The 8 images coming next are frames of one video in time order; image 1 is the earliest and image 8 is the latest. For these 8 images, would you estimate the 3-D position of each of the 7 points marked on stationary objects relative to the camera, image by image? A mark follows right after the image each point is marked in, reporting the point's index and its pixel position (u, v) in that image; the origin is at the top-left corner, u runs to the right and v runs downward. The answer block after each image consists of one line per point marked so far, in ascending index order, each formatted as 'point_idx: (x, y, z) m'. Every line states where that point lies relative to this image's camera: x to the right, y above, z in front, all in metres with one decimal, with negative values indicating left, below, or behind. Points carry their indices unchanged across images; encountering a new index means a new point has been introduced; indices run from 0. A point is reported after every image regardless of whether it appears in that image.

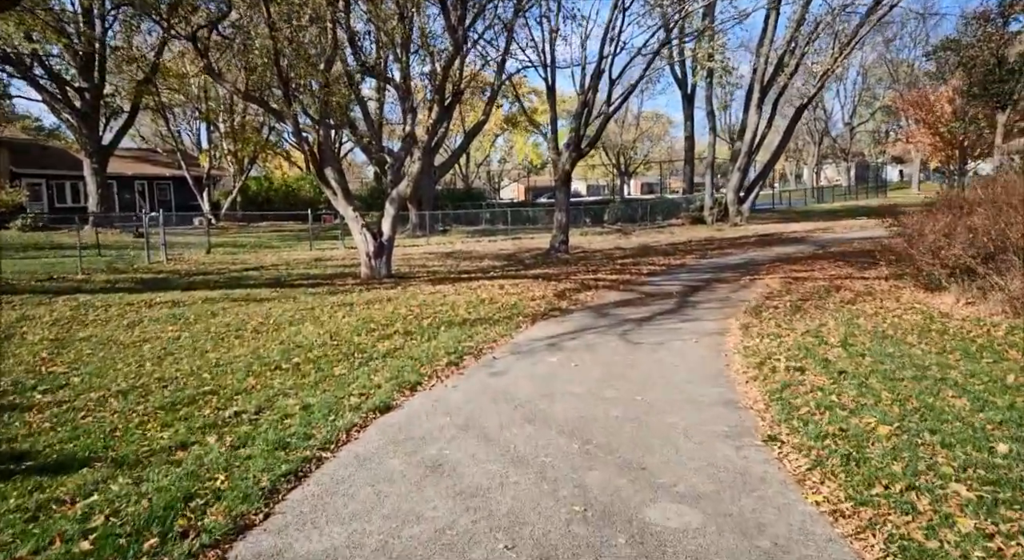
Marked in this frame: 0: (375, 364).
0: (-1.3, -0.8, +7.3) m
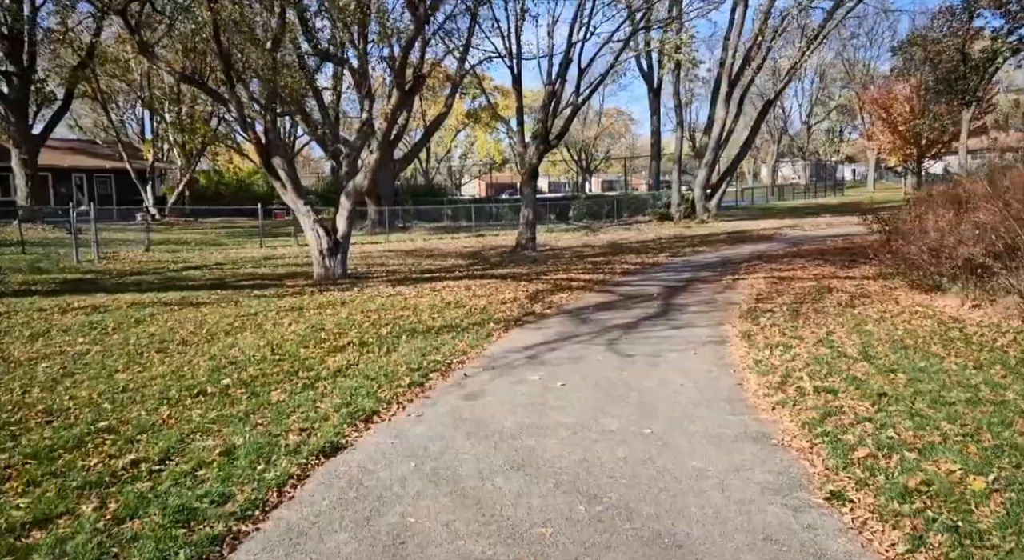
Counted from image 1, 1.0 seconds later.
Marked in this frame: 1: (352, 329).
0: (-1.4, -0.8, +6.1) m
1: (-1.8, -0.6, +9.0) m
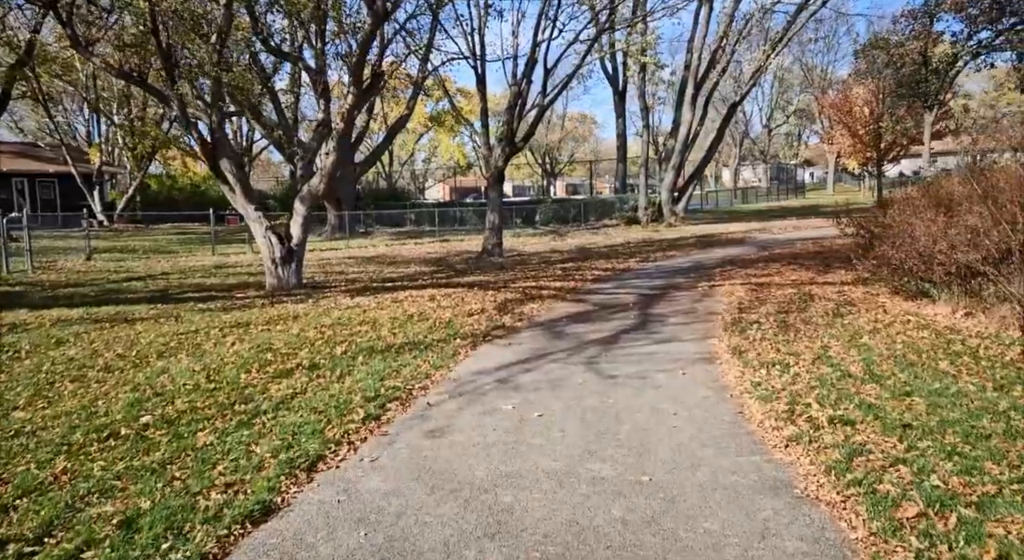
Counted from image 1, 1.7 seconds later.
0: (-1.6, -0.9, +5.2) m
1: (-2.1, -0.7, +8.1) m
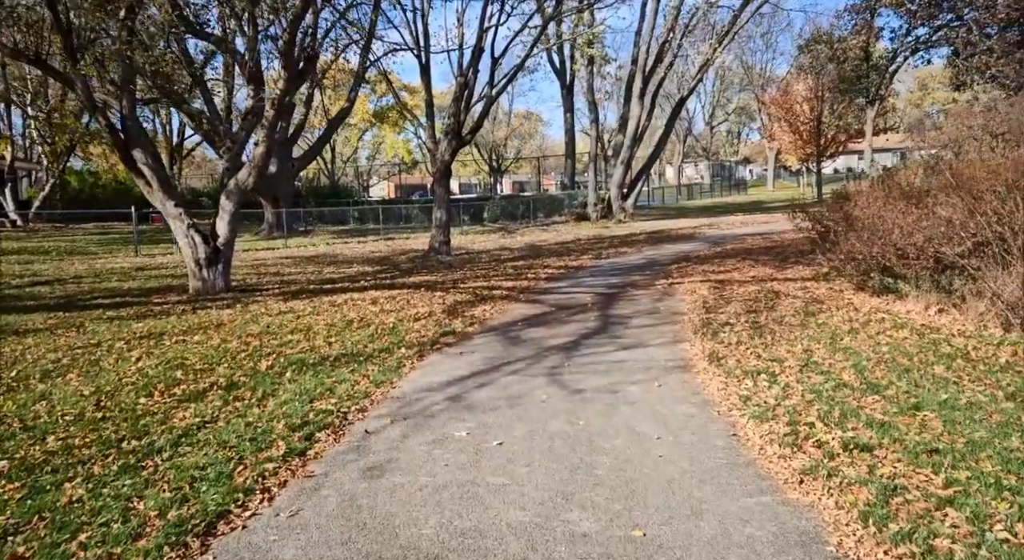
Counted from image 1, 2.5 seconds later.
0: (-1.9, -1.0, +4.2) m
1: (-2.5, -0.7, +7.0) m
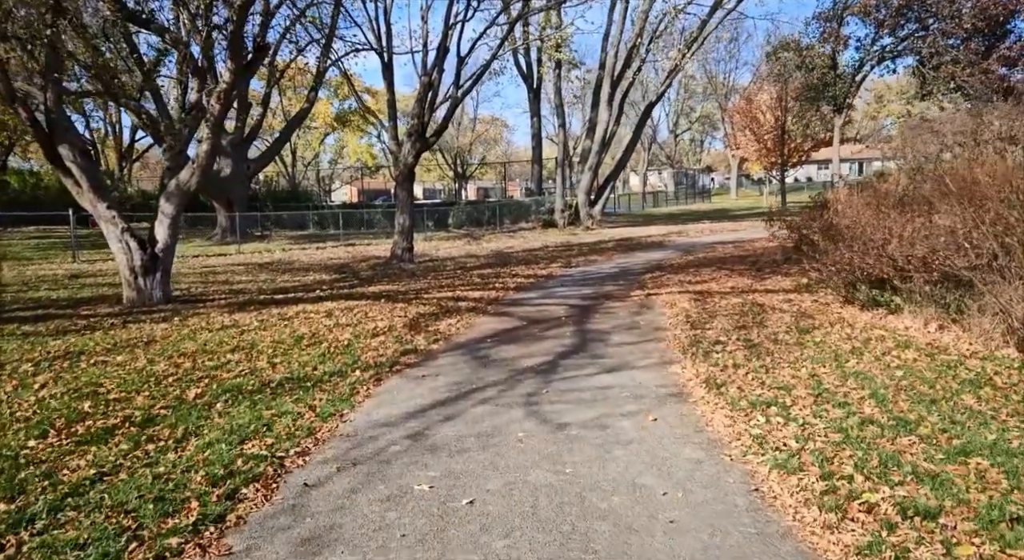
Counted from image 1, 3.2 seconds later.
0: (-2.0, -1.1, +3.2) m
1: (-2.8, -0.8, +6.0) m
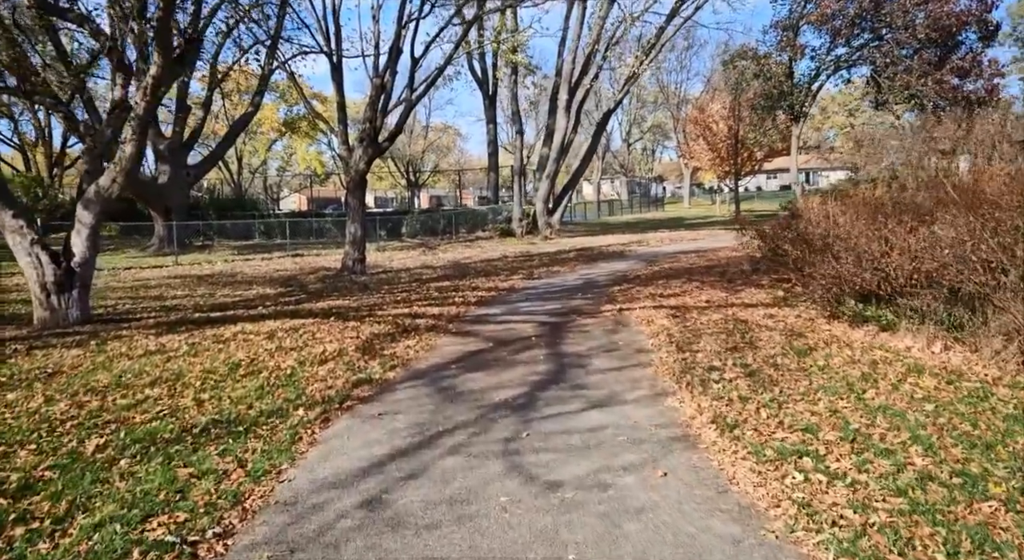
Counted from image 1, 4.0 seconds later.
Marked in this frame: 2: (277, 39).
0: (-2.0, -1.2, +2.1) m
1: (-2.9, -1.0, +4.8) m
2: (-5.4, +5.7, +18.4) m
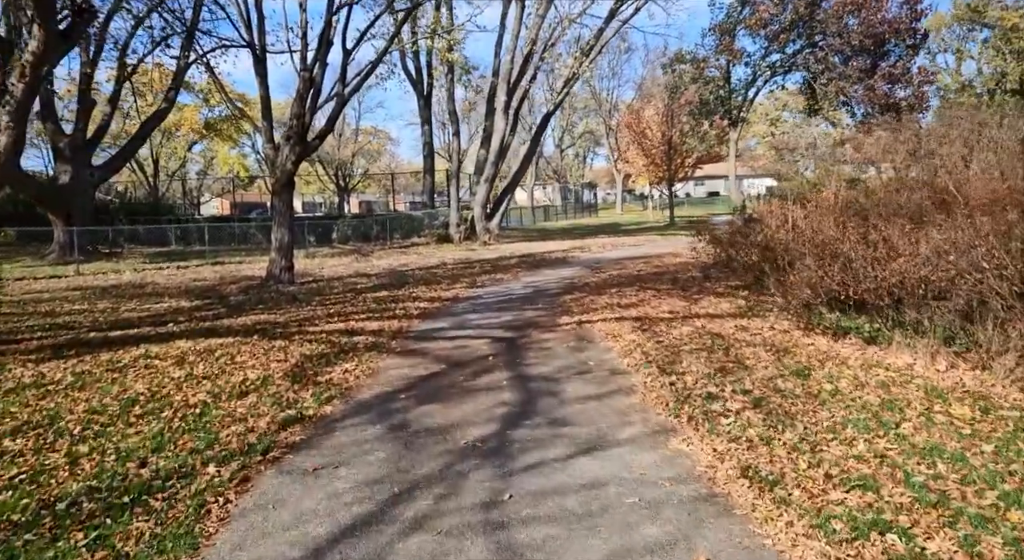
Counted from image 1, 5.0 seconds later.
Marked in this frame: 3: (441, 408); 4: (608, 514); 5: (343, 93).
0: (-1.8, -1.3, +0.7) m
1: (-3.0, -1.1, +3.4) m
2: (-6.6, +5.4, +16.7) m
3: (-0.6, -1.0, +6.2) m
4: (+0.5, -1.1, +3.9) m
5: (-3.6, +4.1, +17.5) m
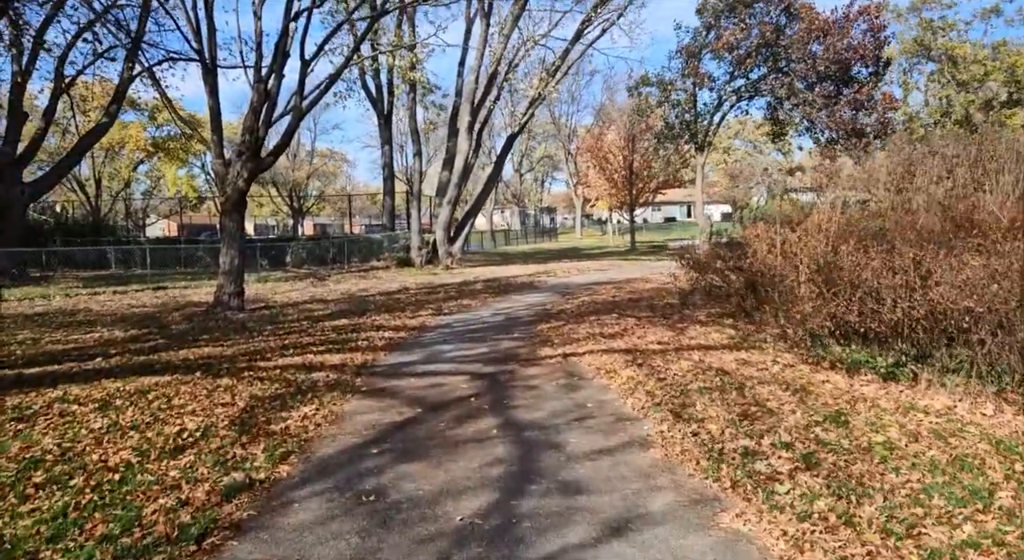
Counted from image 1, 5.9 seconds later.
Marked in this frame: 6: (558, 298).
0: (-1.5, -1.3, -0.5) m
1: (-2.8, -1.2, +2.1) m
2: (-7.1, +5.0, +15.4) m
3: (-0.6, -1.2, +5.1) m
4: (+0.6, -1.3, +2.8) m
5: (-4.2, +3.6, +16.3) m
6: (+1.2, -0.5, +19.6) m
